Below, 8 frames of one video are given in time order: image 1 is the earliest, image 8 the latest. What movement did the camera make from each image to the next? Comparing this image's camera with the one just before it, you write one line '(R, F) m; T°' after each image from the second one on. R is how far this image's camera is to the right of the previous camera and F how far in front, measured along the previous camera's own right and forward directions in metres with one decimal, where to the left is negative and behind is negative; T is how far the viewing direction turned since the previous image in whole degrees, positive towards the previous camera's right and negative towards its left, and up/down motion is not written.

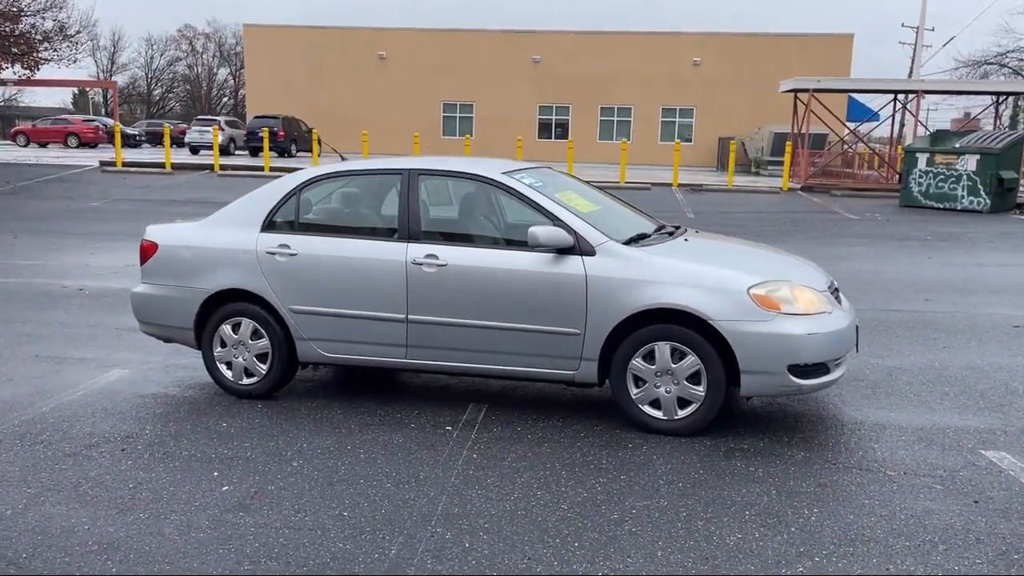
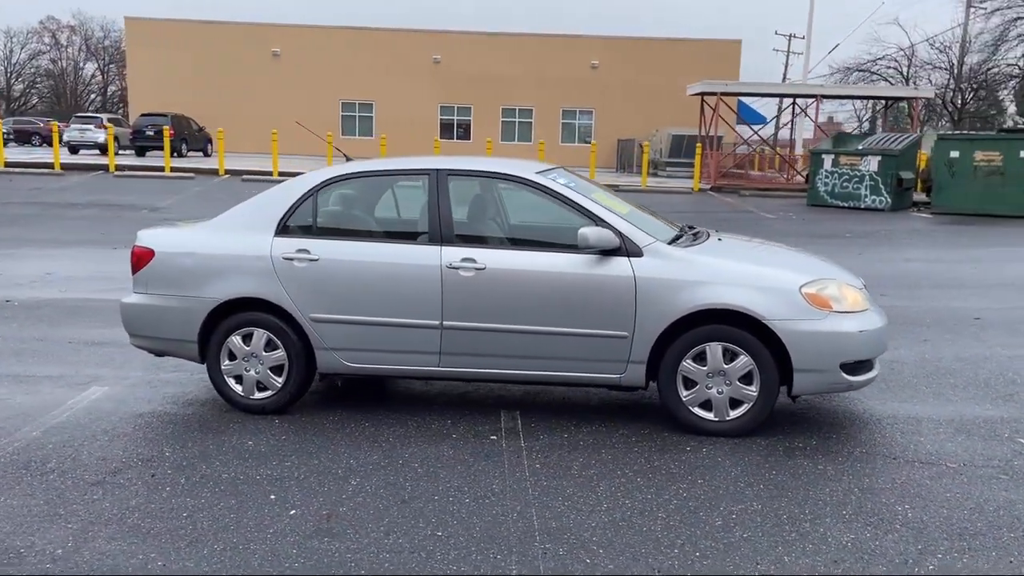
(-0.9, +0.2) m; +7°
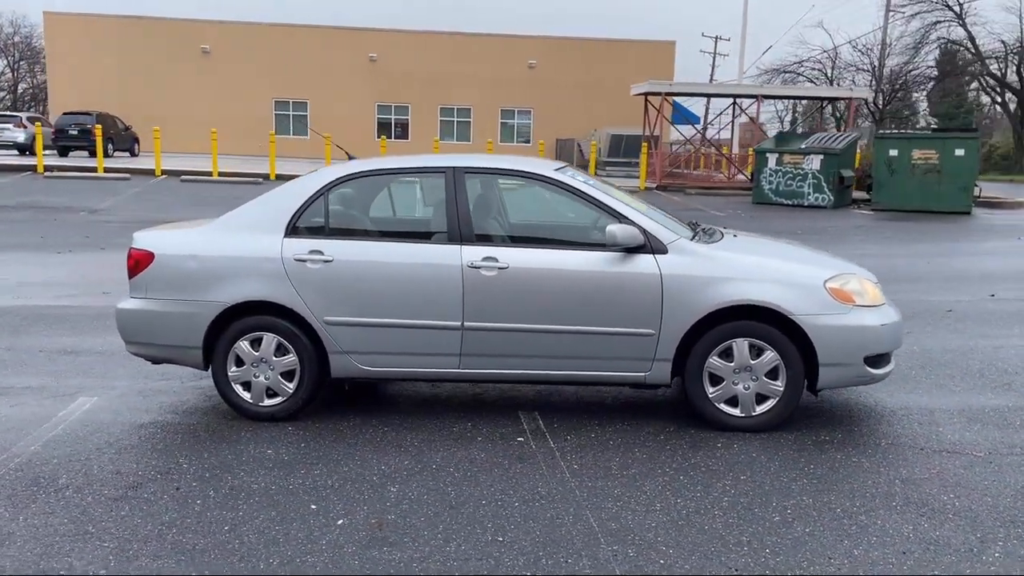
(-0.6, +0.1) m; +5°
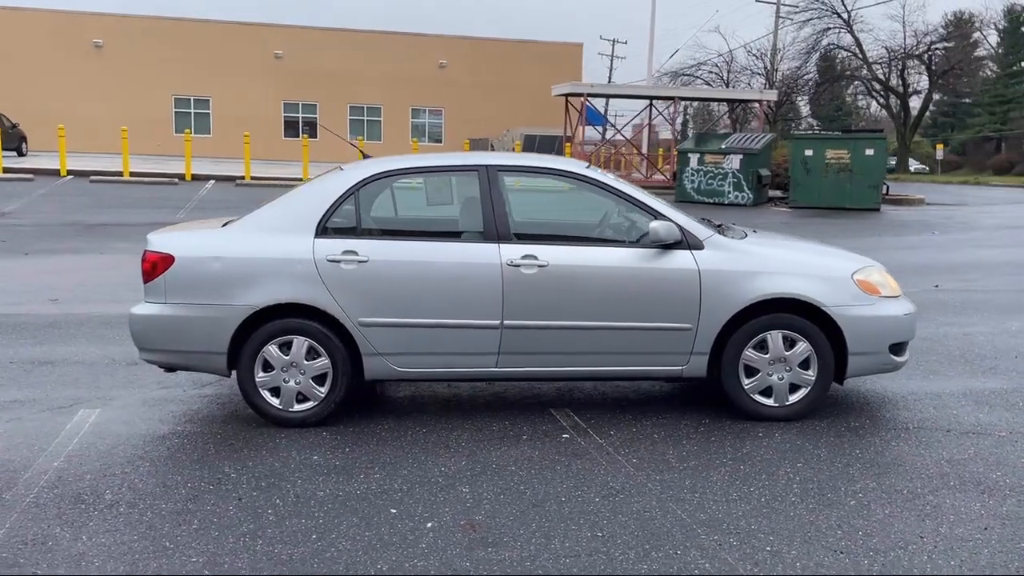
(-0.8, 0.0) m; +7°
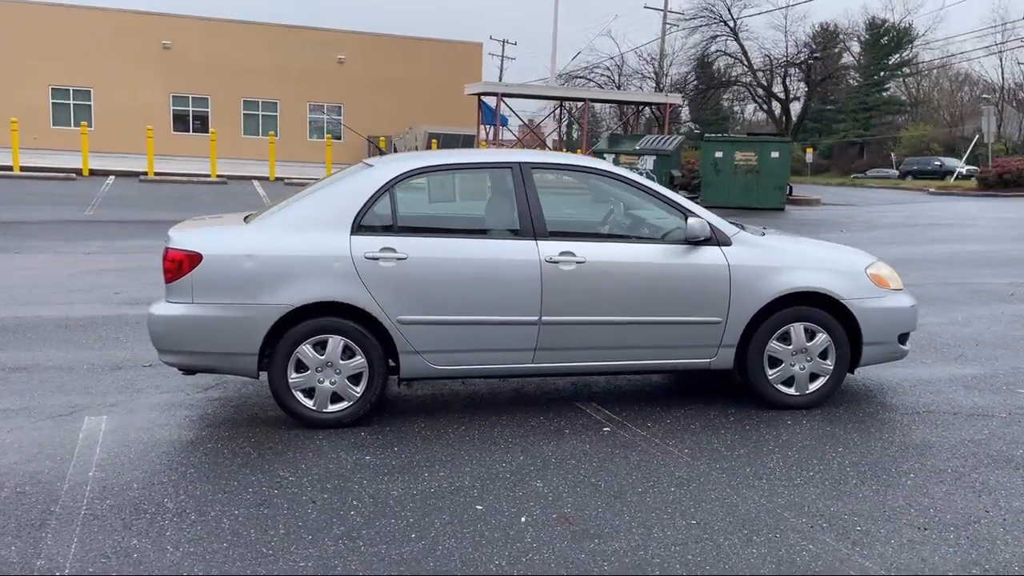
(-0.9, 0.0) m; +8°
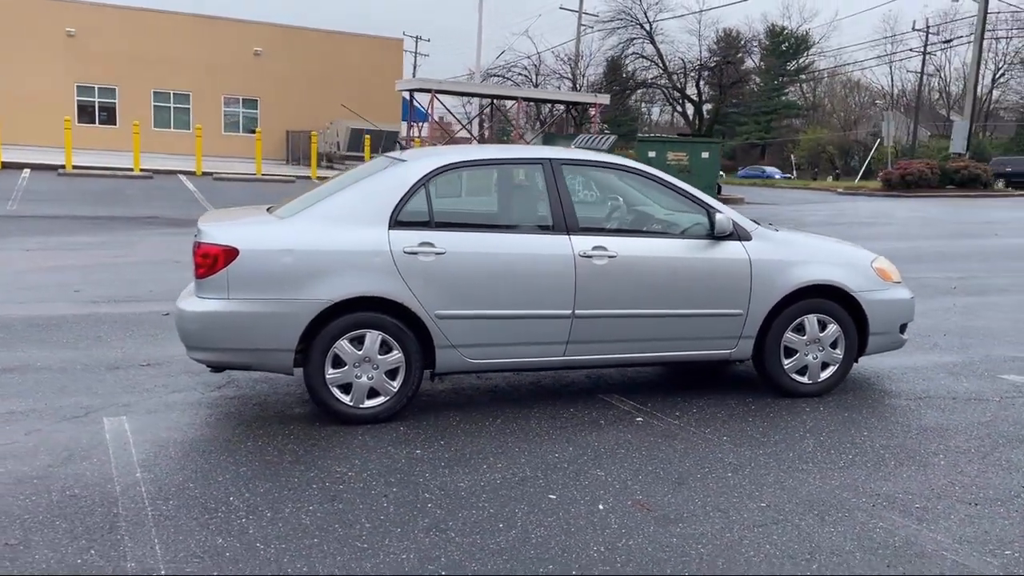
(-0.8, 0.0) m; +6°
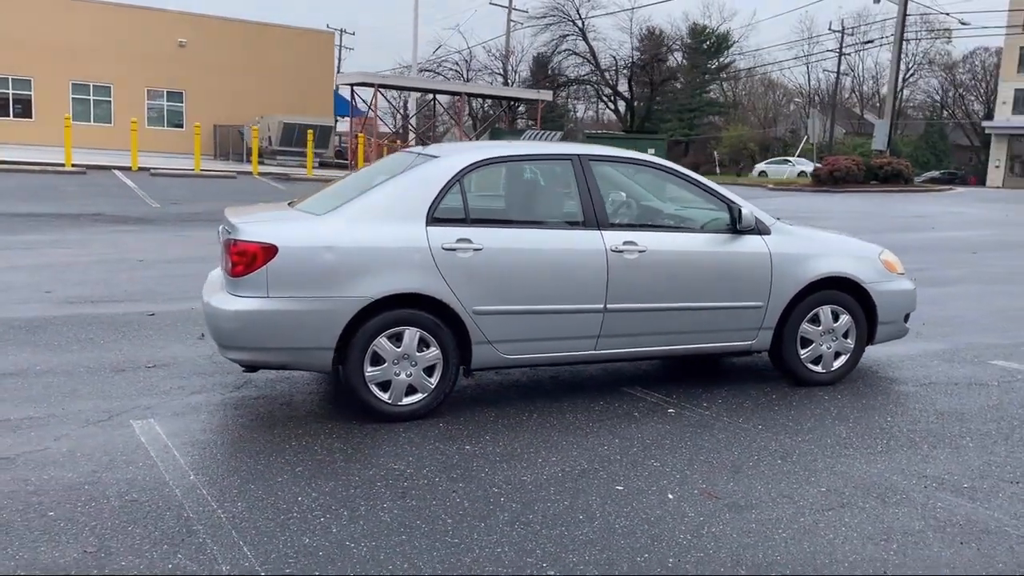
(-0.7, 0.0) m; +5°
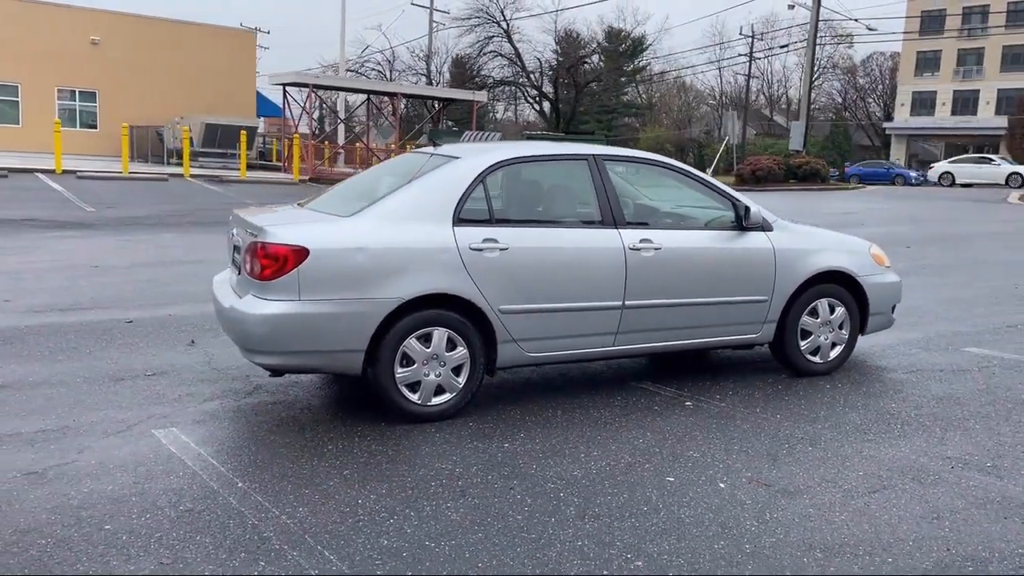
(-0.6, 0.0) m; +5°
